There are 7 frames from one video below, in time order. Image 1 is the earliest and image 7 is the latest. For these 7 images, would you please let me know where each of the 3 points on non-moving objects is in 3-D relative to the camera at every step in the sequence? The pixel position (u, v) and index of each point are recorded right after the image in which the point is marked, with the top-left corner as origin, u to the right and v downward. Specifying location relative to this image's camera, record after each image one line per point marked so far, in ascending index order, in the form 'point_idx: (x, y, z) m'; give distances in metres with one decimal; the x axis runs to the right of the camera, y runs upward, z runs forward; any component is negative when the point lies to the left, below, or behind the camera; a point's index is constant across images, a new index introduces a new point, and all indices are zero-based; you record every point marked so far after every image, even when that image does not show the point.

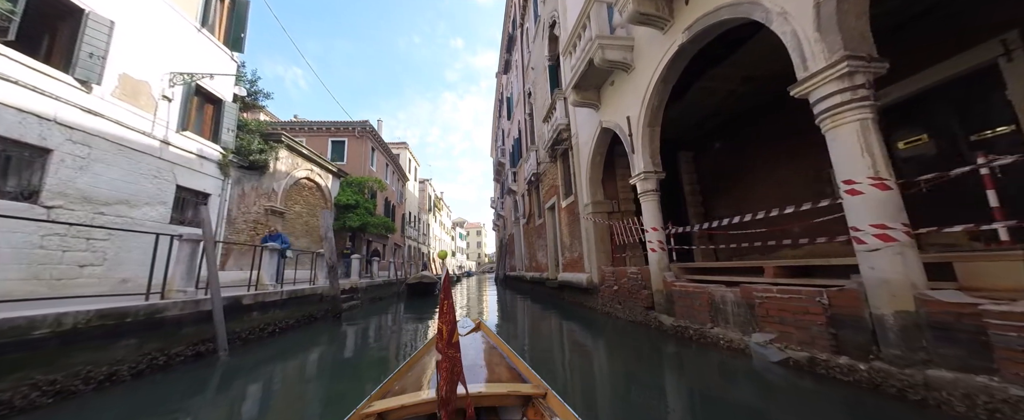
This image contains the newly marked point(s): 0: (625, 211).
0: (+2.8, 0.0, +7.7) m
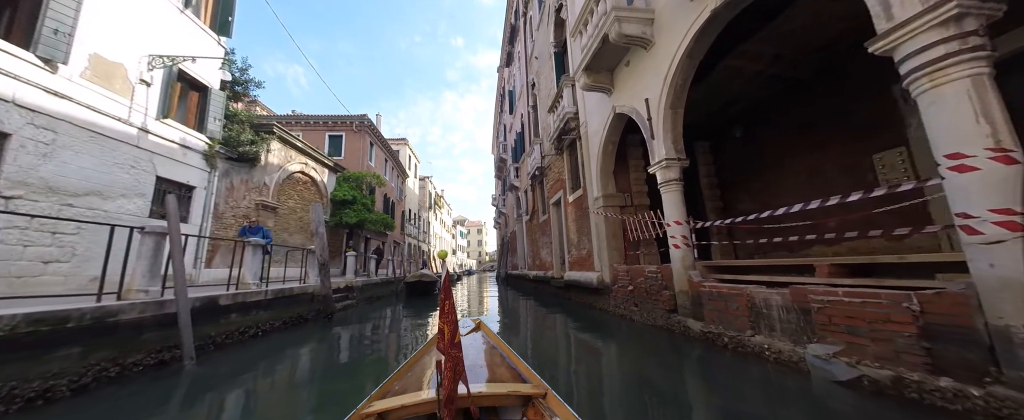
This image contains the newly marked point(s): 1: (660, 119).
0: (+2.9, +0.1, +7.2) m
1: (+2.4, +1.5, +5.0) m
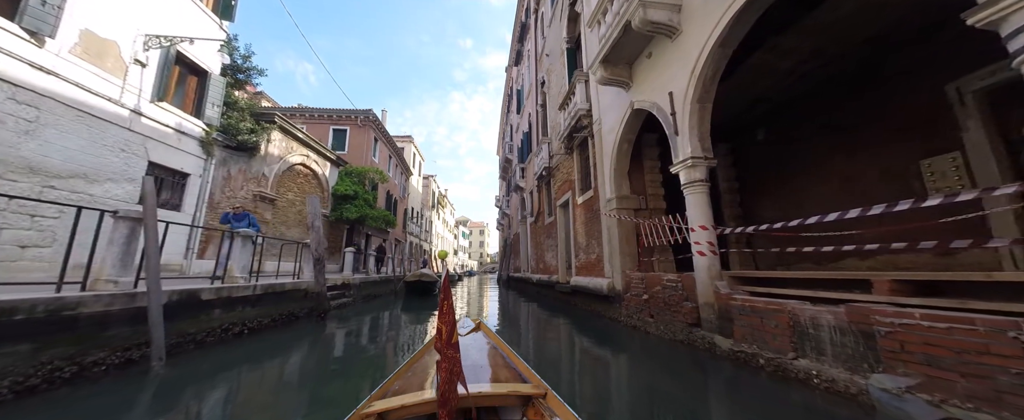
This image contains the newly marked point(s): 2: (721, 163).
0: (+3.1, 0.0, +6.7) m
1: (+2.6, +1.4, +4.6) m
2: (+5.1, +1.2, +7.7) m
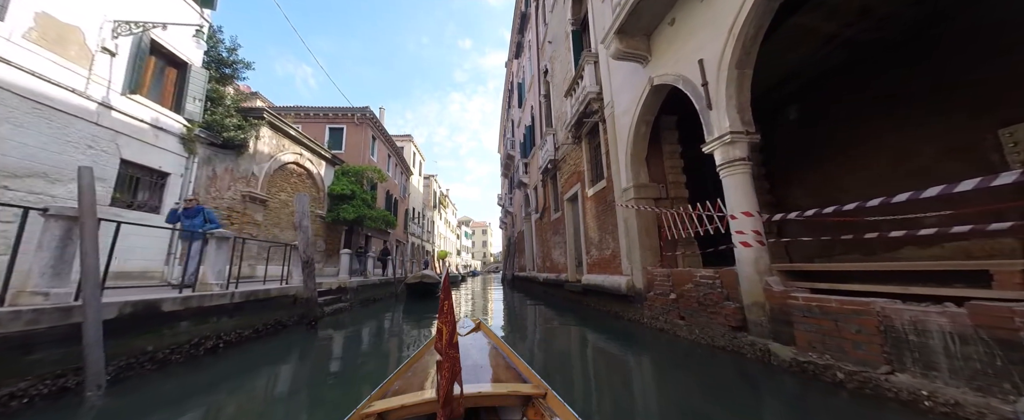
0: (+3.2, +0.3, +6.1) m
1: (+2.7, +1.6, +4.0) m
2: (+5.2, +1.4, +7.0) m
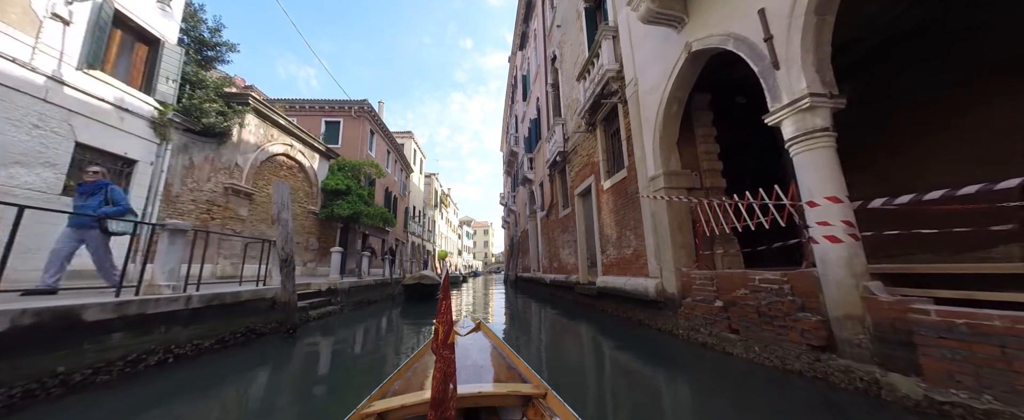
0: (+3.4, +0.4, +5.2) m
1: (+2.8, +1.8, +3.1) m
2: (+5.4, +1.5, +6.1) m
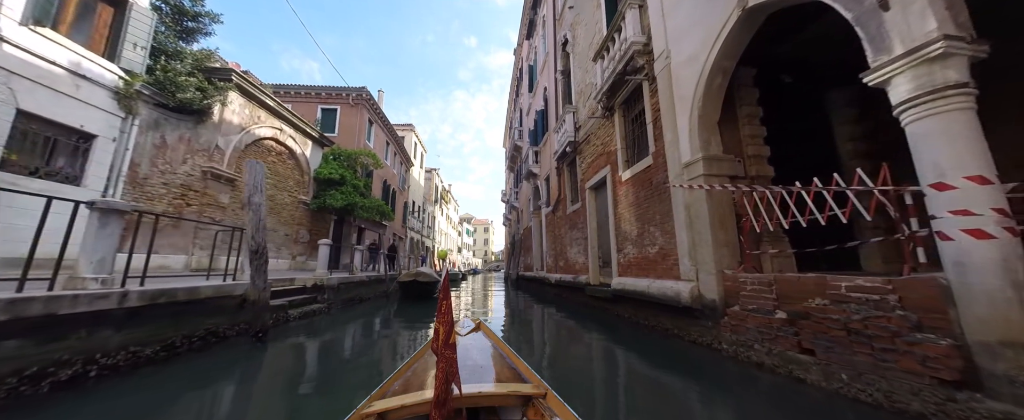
0: (+3.5, +0.5, +4.4) m
1: (+3.0, +1.9, +2.3) m
2: (+5.6, +1.6, +5.3) m
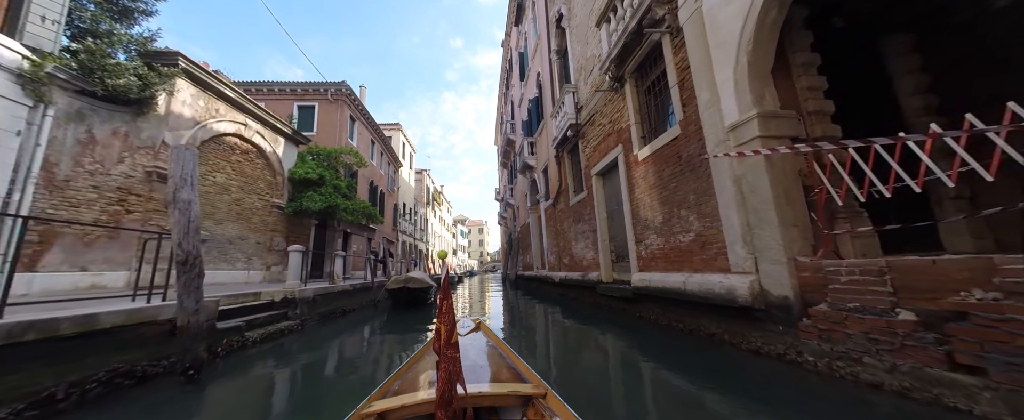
0: (+3.6, +0.8, +3.5) m
1: (+3.0, +2.2, +1.4) m
2: (+5.6, +2.0, +4.5) m
